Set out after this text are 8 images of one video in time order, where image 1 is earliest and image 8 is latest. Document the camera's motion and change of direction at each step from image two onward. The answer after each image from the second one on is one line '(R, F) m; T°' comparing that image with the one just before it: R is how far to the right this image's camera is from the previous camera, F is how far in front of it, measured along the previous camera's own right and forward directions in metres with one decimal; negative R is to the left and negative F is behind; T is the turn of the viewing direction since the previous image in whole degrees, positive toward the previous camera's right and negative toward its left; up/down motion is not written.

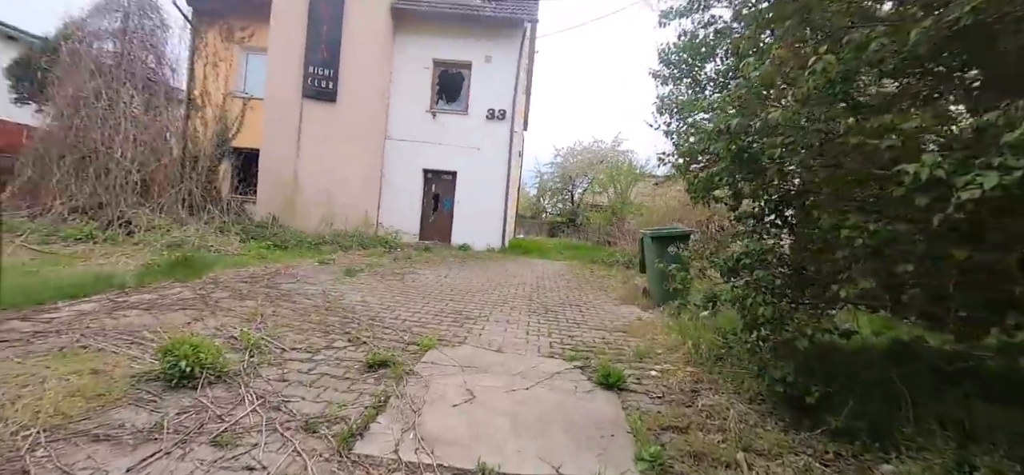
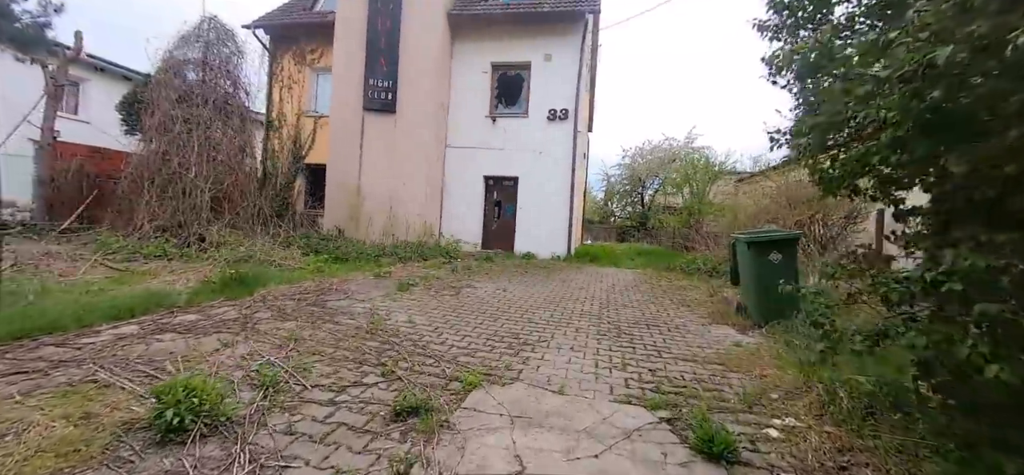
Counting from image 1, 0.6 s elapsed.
(0.0, +0.6) m; -9°
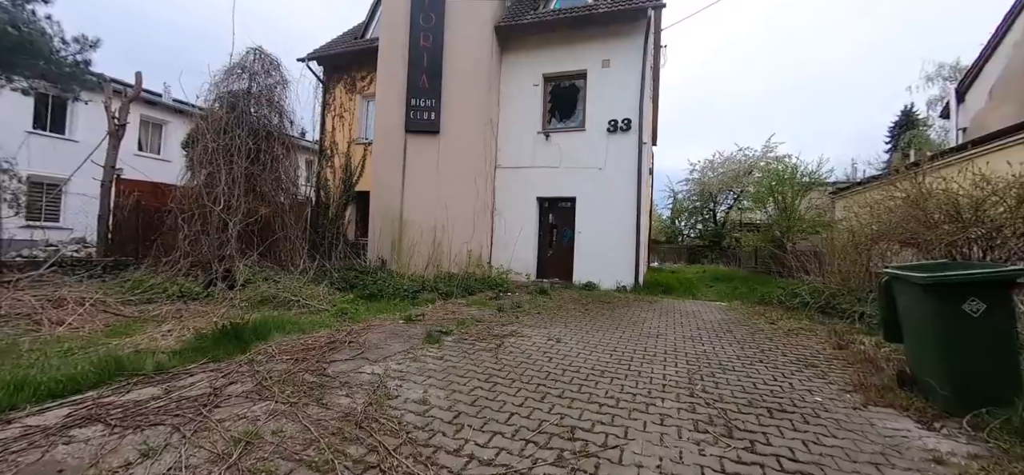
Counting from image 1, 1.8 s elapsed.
(+0.1, +1.1) m; -8°
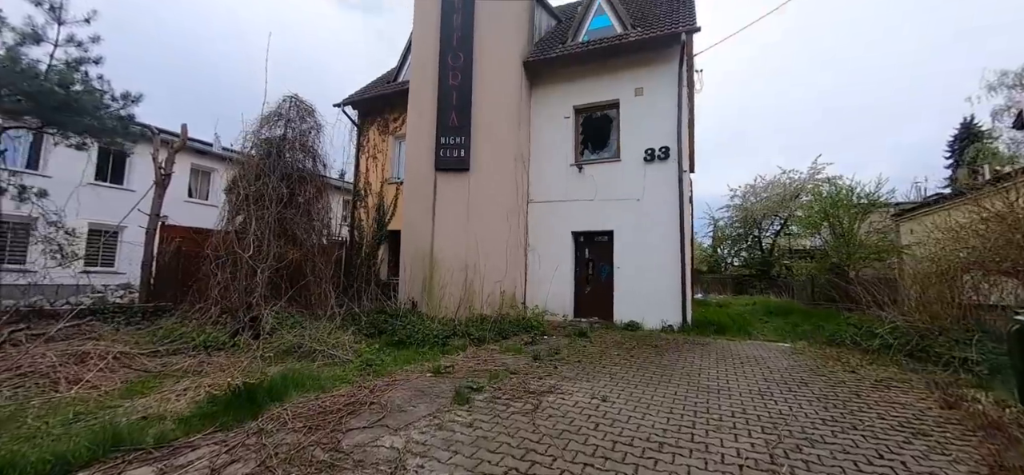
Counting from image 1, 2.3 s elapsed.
(0.0, +0.4) m; -4°
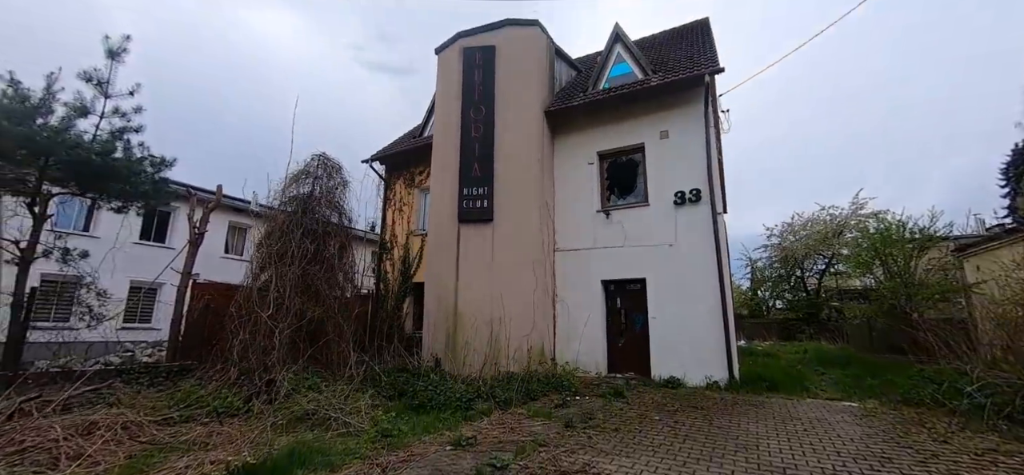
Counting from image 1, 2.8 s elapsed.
(+0.1, +0.3) m; -4°
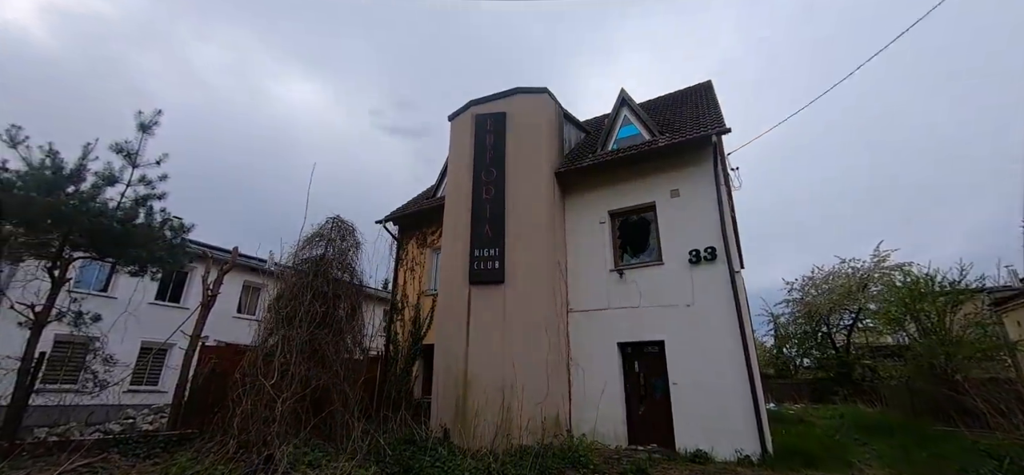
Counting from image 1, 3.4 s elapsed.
(0.0, +0.1) m; -2°
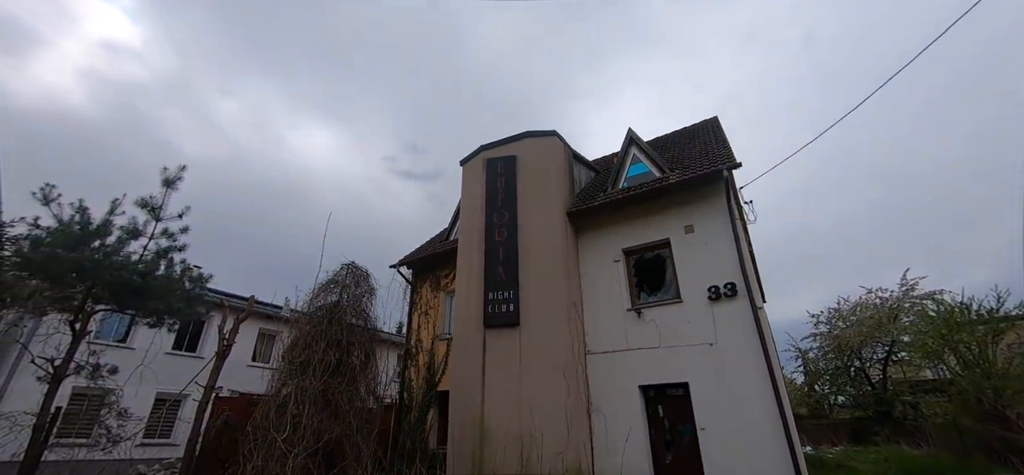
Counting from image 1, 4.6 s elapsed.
(0.0, 0.0) m; -2°
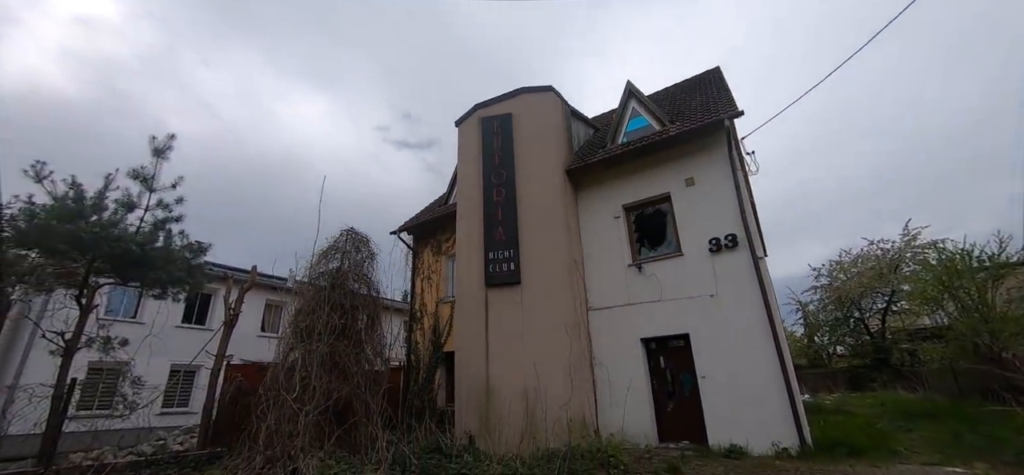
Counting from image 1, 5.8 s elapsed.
(0.0, +0.1) m; 0°
